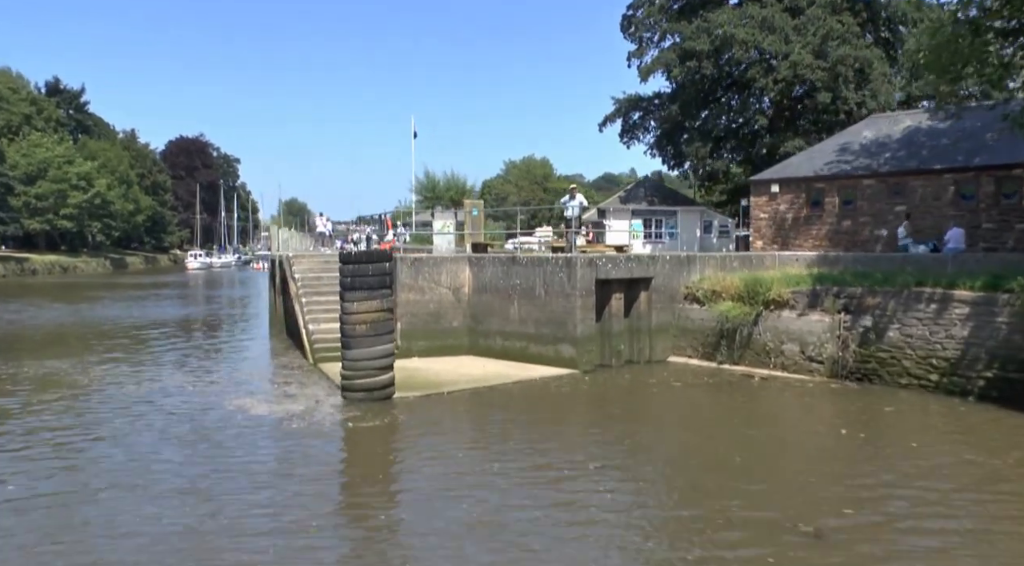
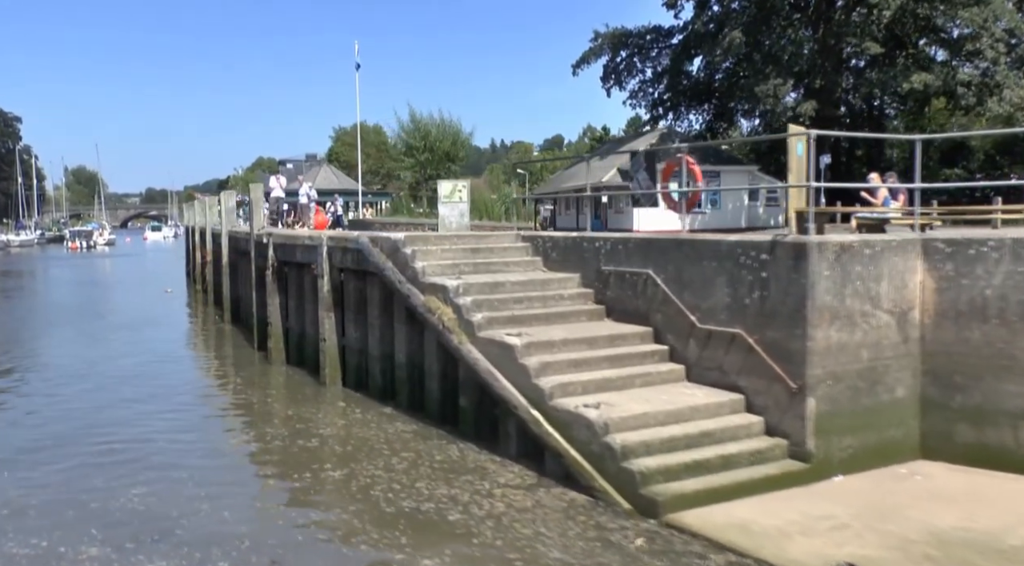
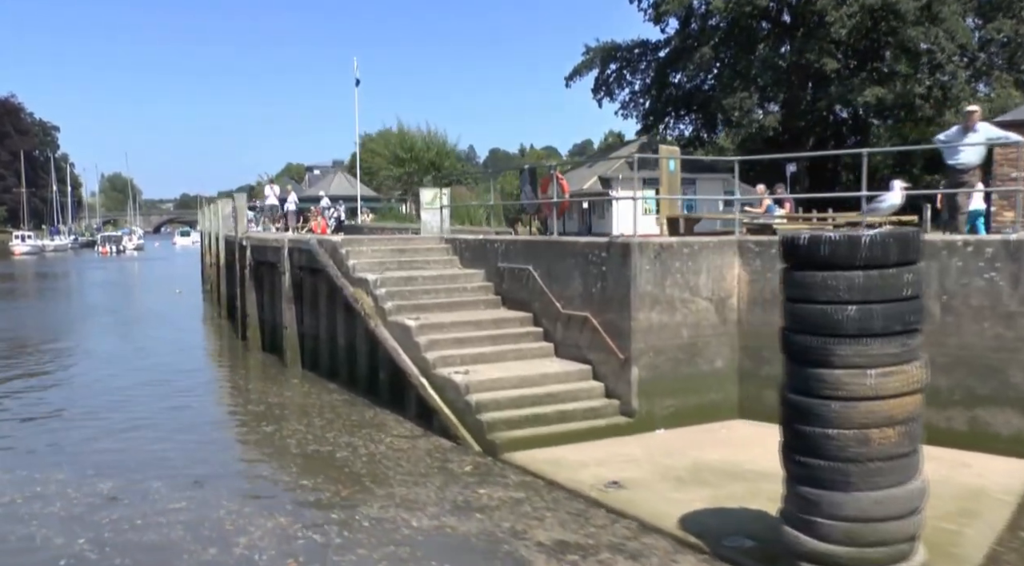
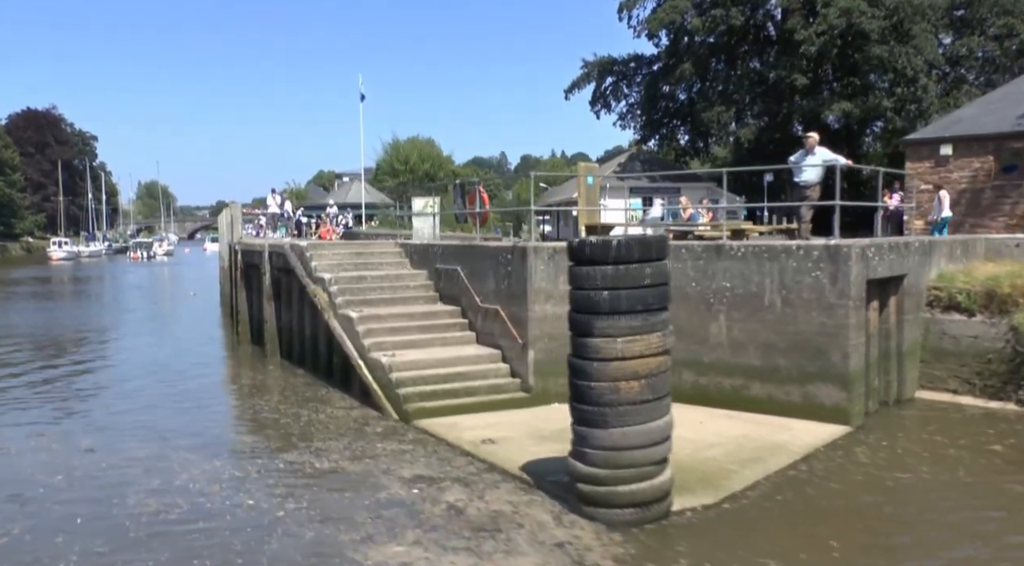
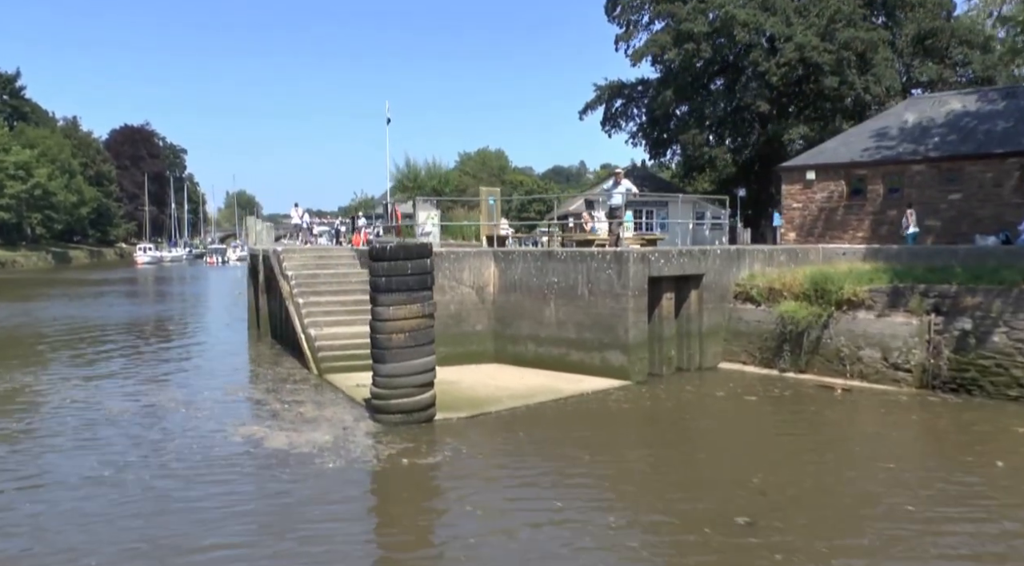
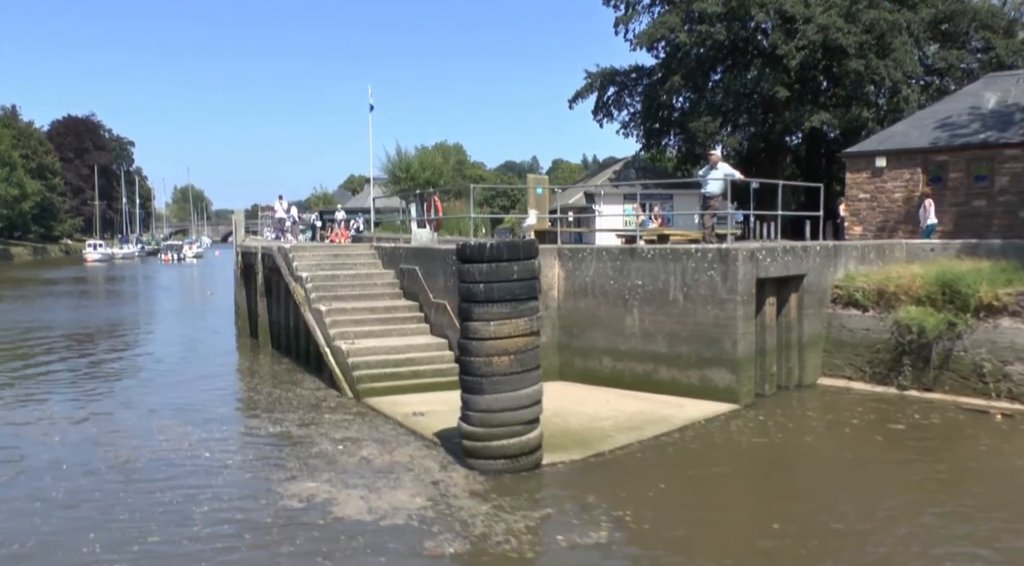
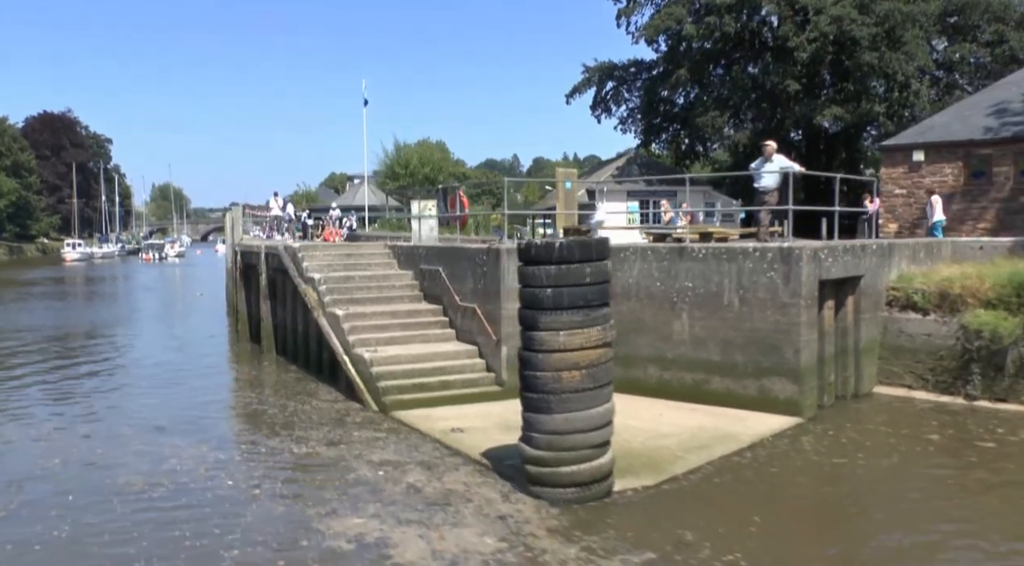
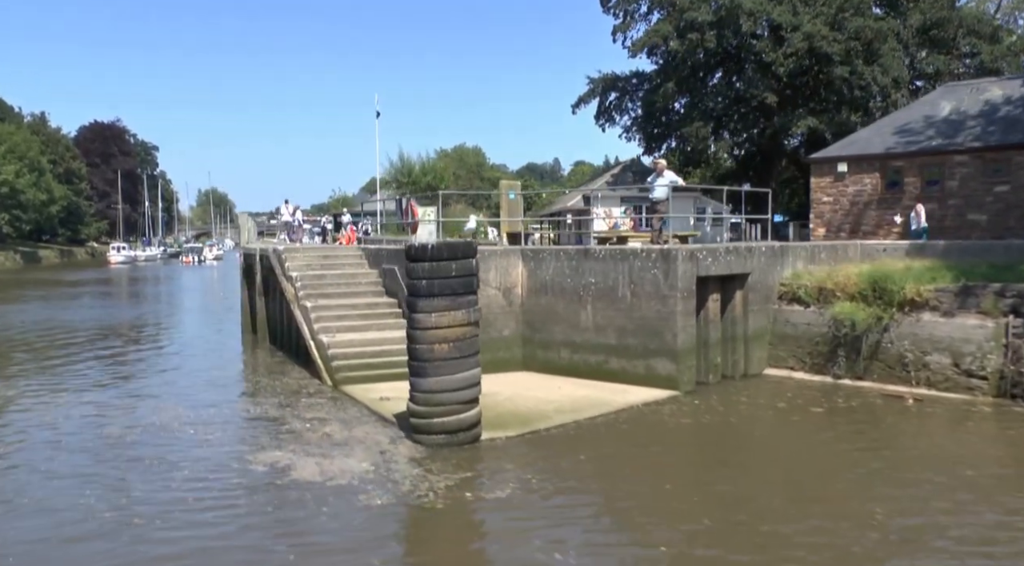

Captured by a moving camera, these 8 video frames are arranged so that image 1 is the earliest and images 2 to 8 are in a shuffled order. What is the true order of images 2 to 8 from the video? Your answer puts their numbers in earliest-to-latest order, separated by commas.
5, 8, 6, 7, 4, 3, 2
